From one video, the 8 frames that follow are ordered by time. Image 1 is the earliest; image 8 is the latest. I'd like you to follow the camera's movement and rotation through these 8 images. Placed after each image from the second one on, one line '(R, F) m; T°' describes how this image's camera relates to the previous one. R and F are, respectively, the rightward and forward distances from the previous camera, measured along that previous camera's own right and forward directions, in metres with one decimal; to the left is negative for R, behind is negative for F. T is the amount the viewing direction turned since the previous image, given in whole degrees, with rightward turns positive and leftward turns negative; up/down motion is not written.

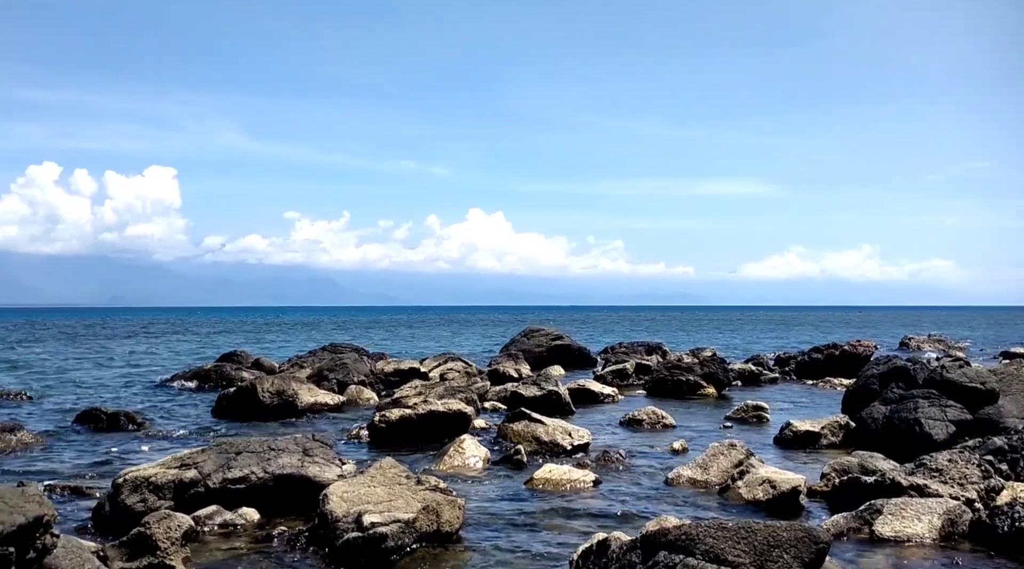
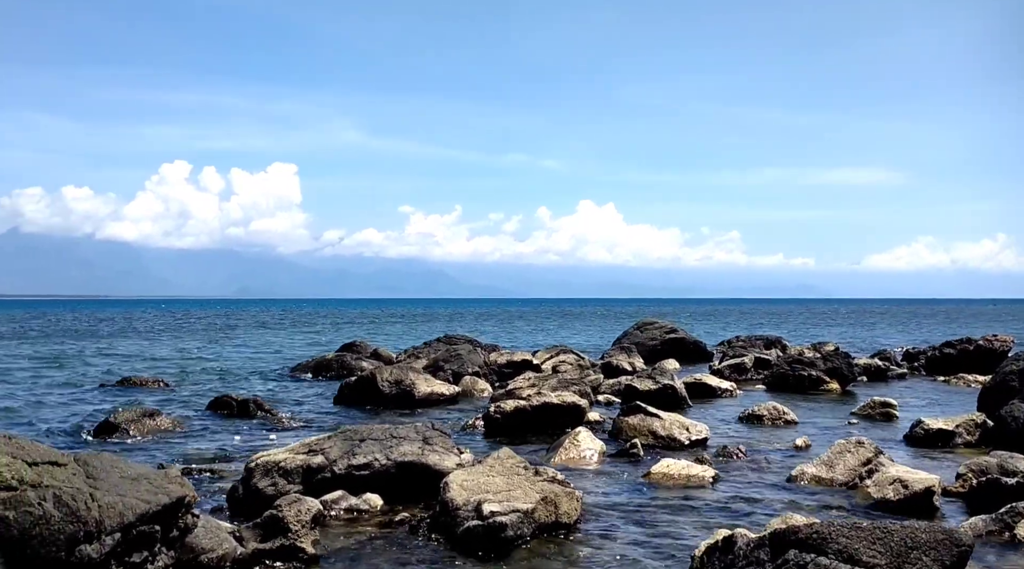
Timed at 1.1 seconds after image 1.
(-0.4, -0.1) m; -5°
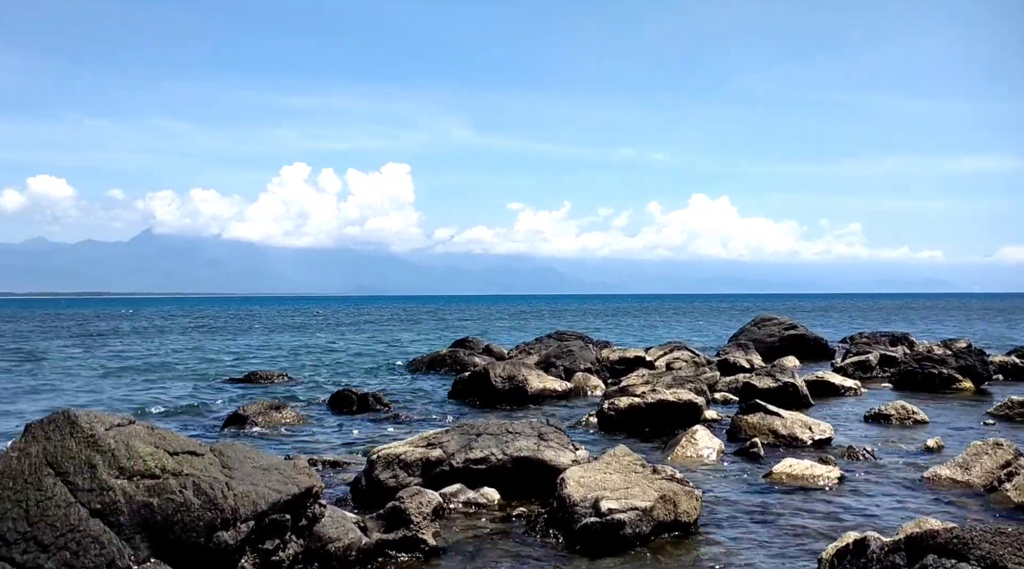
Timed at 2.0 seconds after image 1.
(-0.5, +0.2) m; -5°
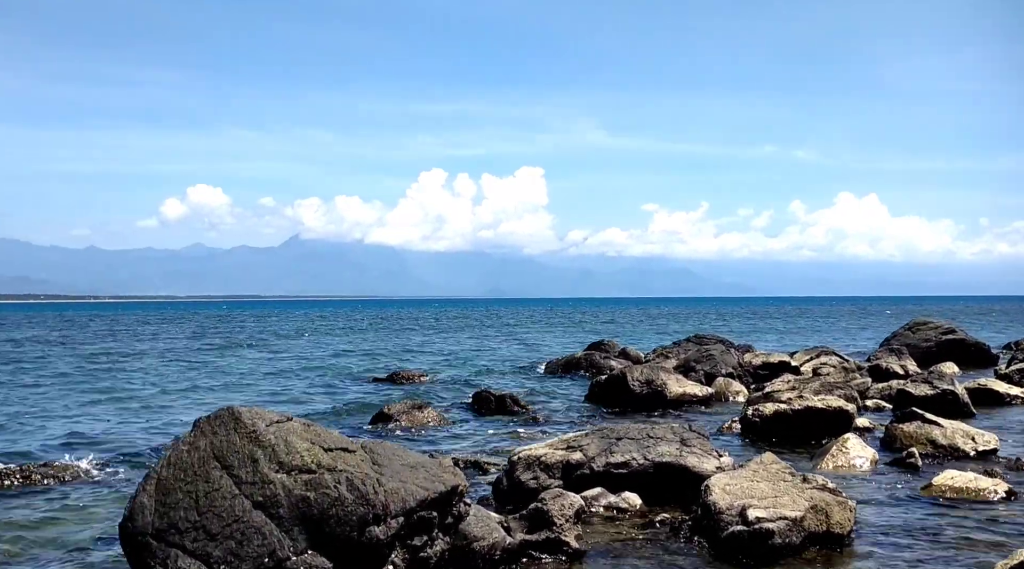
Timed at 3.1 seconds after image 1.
(-0.5, +0.5) m; -6°
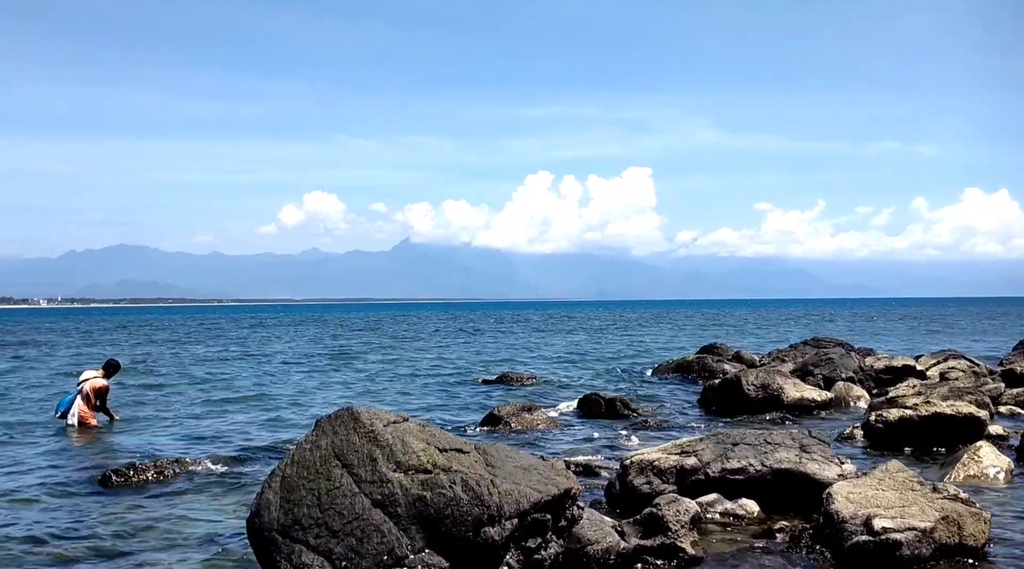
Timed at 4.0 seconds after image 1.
(-0.3, +0.5) m; -5°
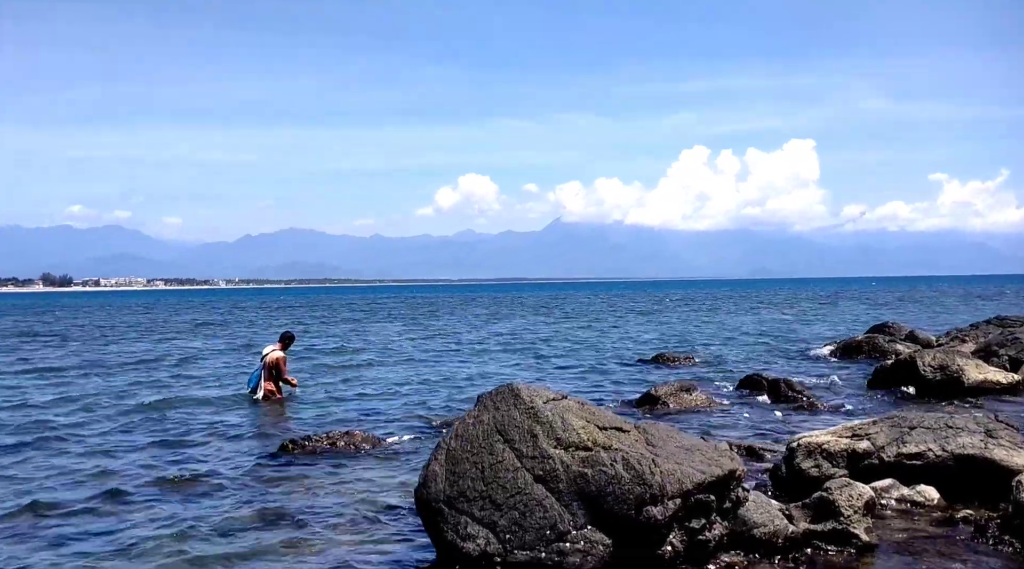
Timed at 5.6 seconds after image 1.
(-0.3, +0.7) m; -7°
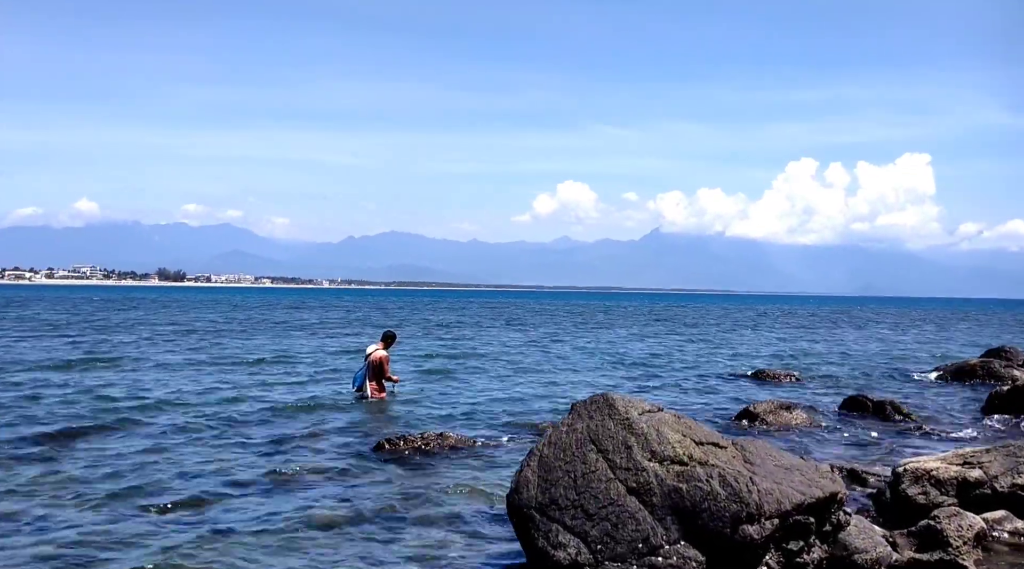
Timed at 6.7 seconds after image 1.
(-0.1, +0.4) m; -5°
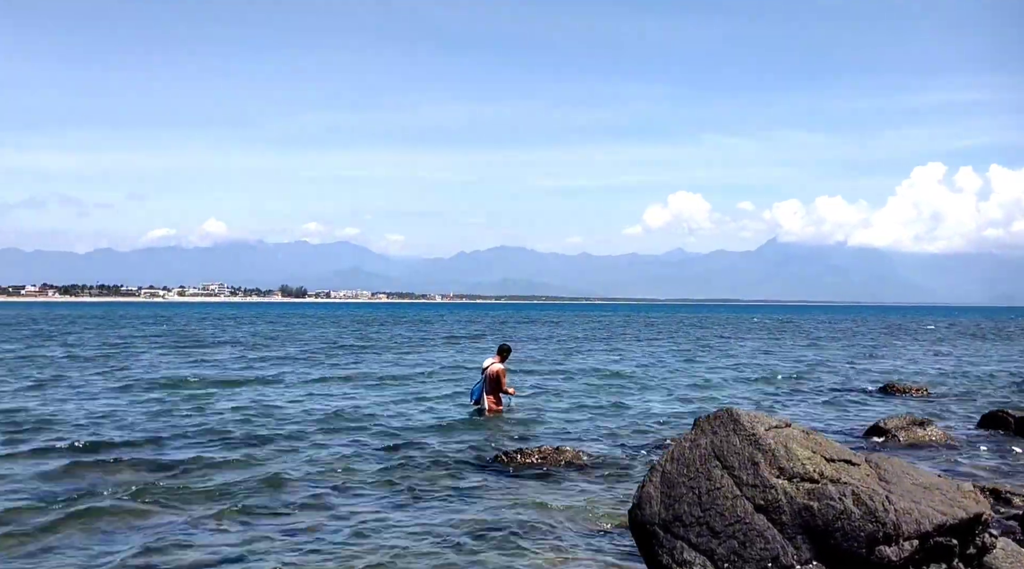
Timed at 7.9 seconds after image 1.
(-0.2, +0.4) m; -6°
